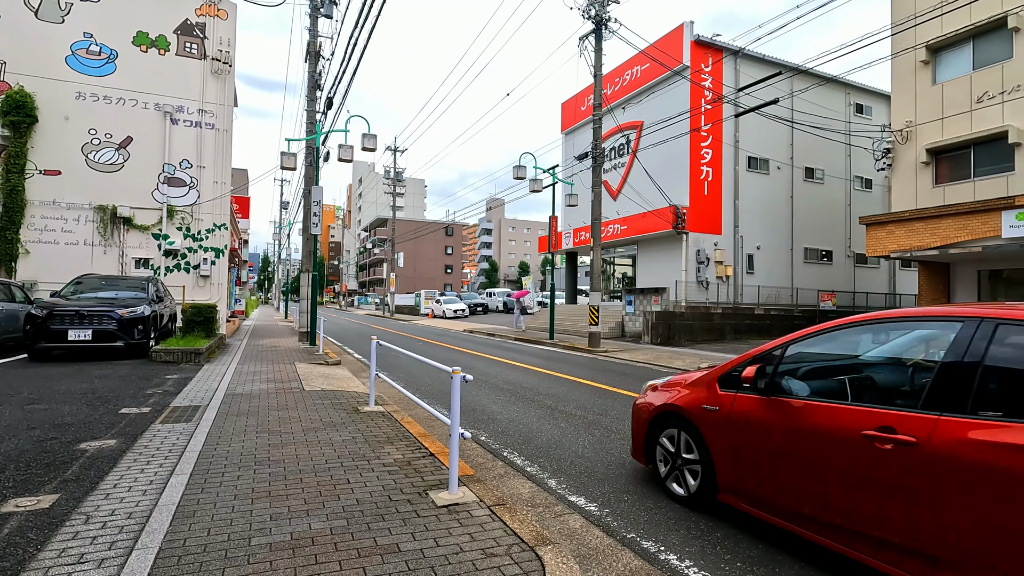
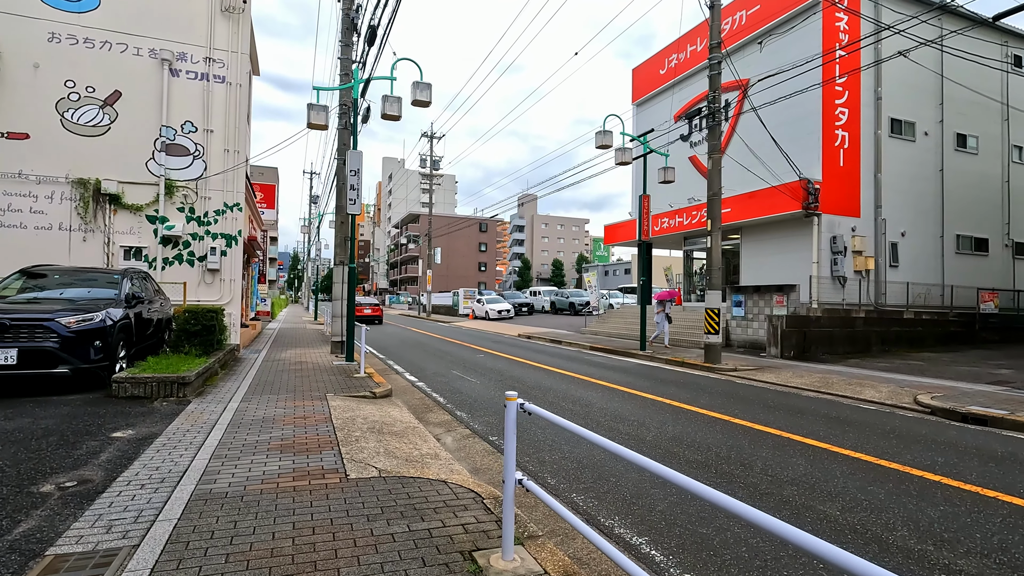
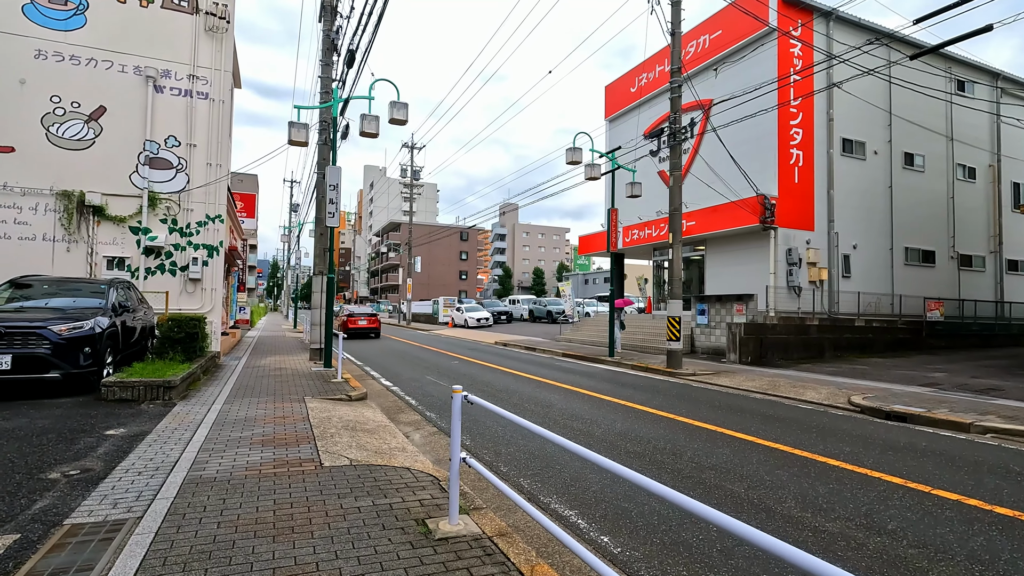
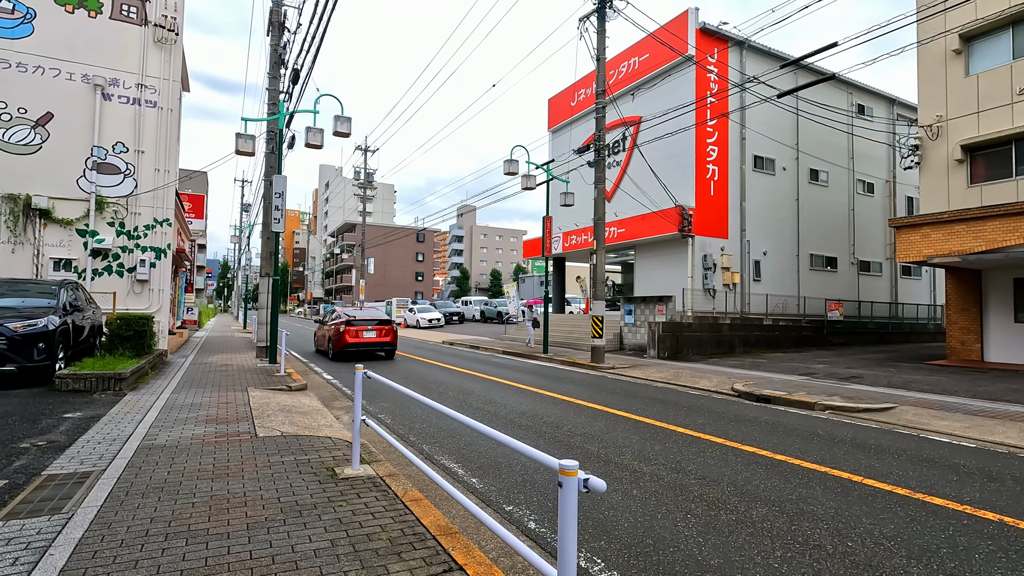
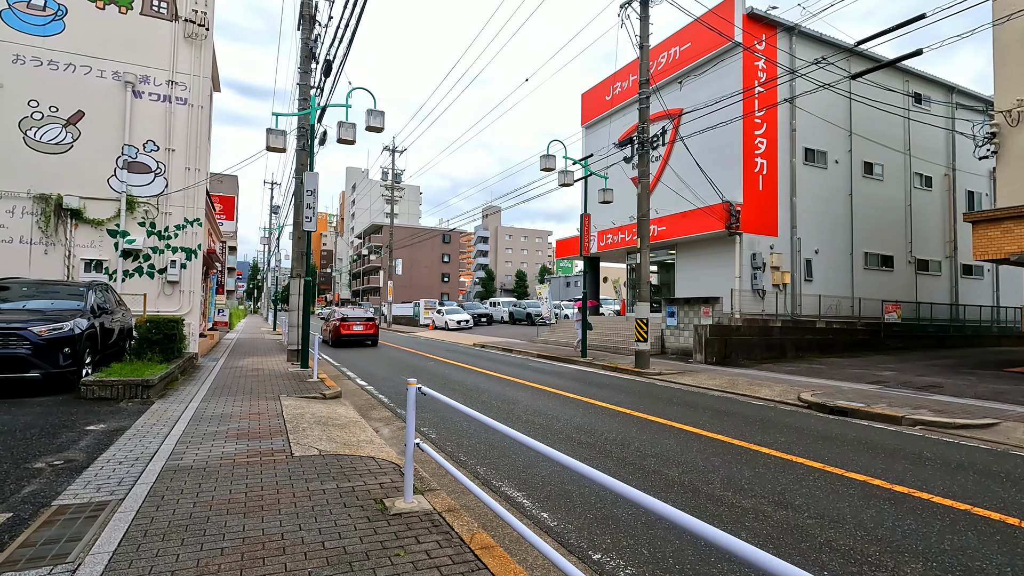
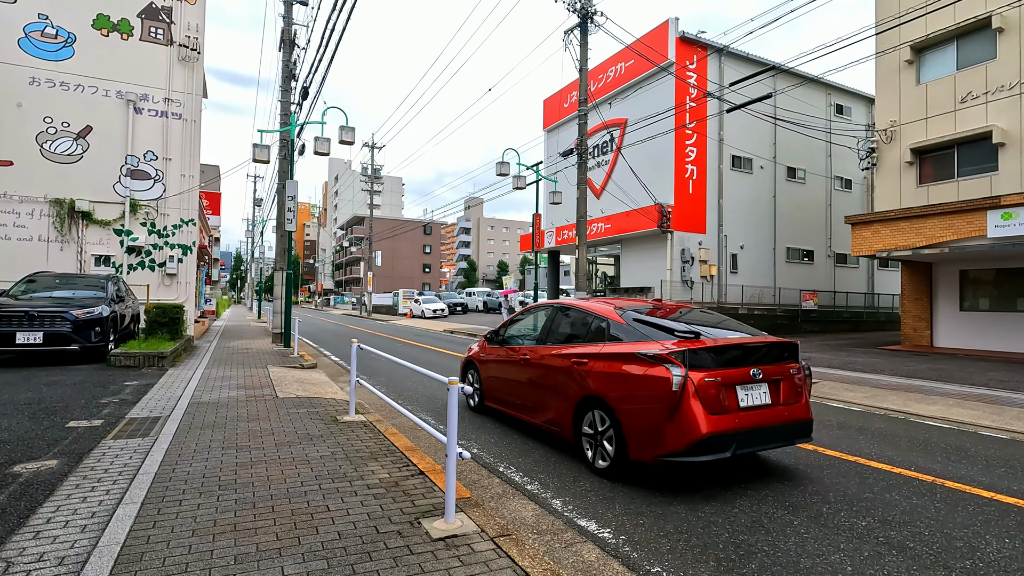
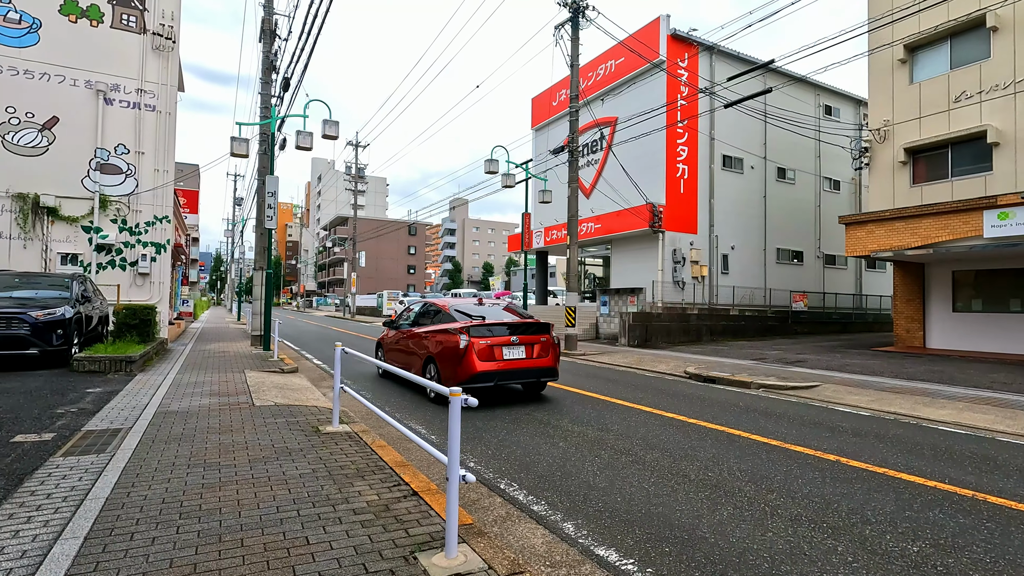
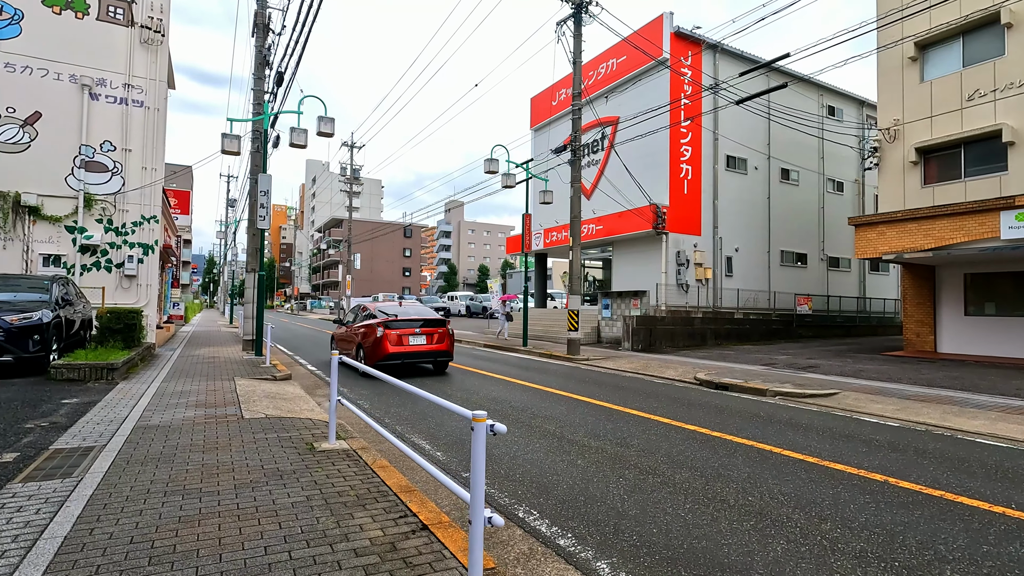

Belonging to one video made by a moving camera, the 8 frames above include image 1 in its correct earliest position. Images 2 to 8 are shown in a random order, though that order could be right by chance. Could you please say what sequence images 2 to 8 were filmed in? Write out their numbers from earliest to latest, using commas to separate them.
6, 7, 8, 4, 5, 3, 2
